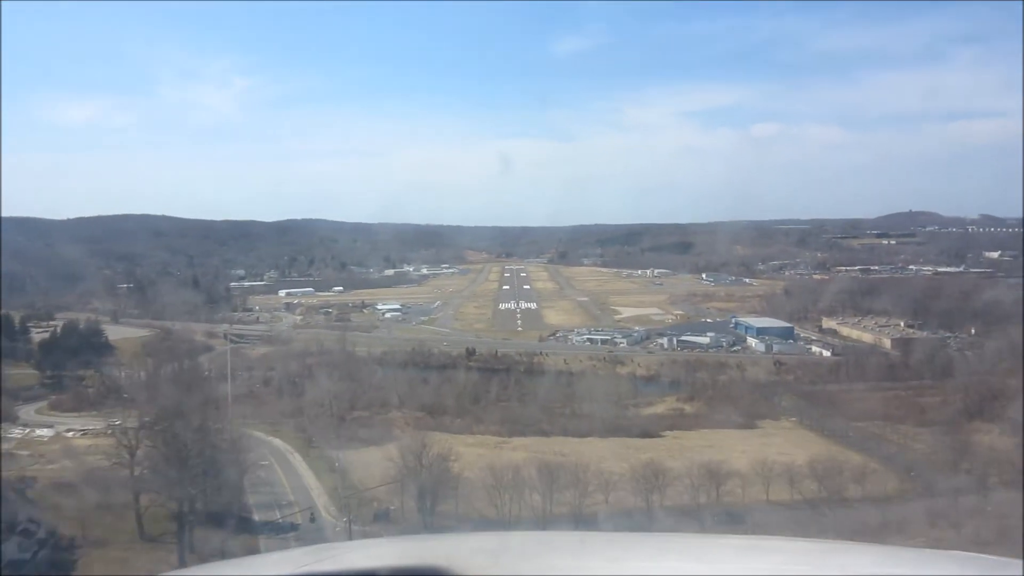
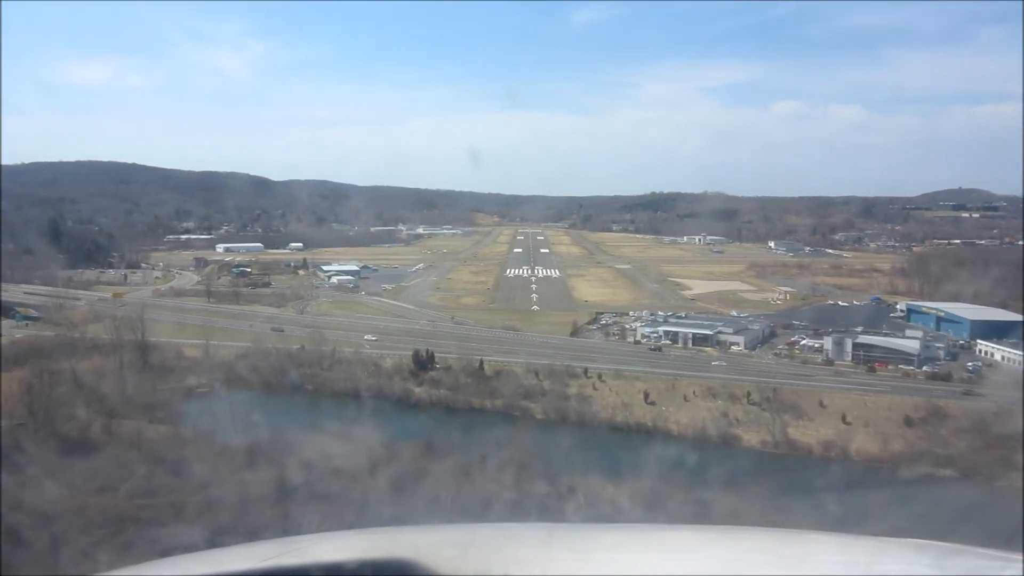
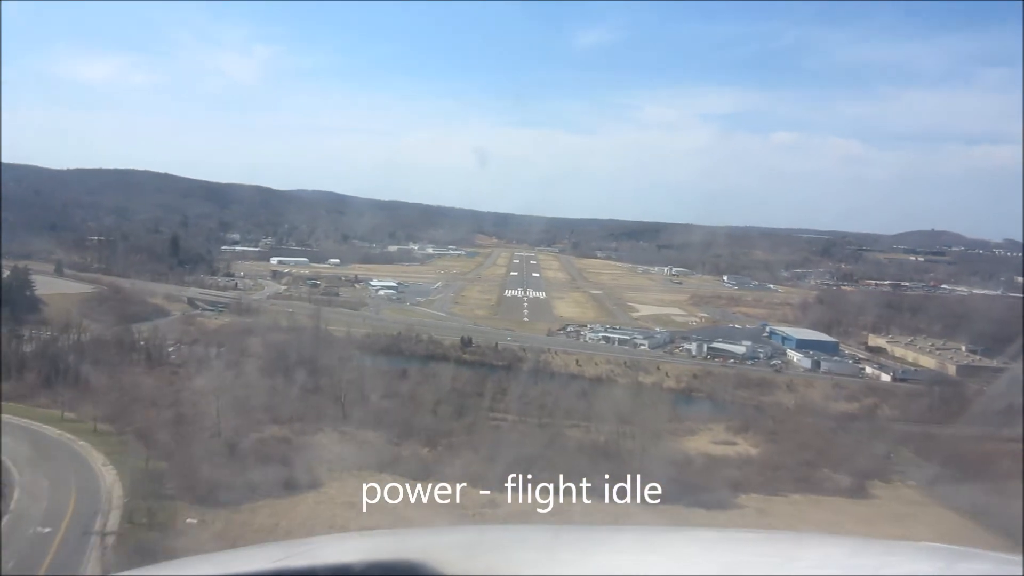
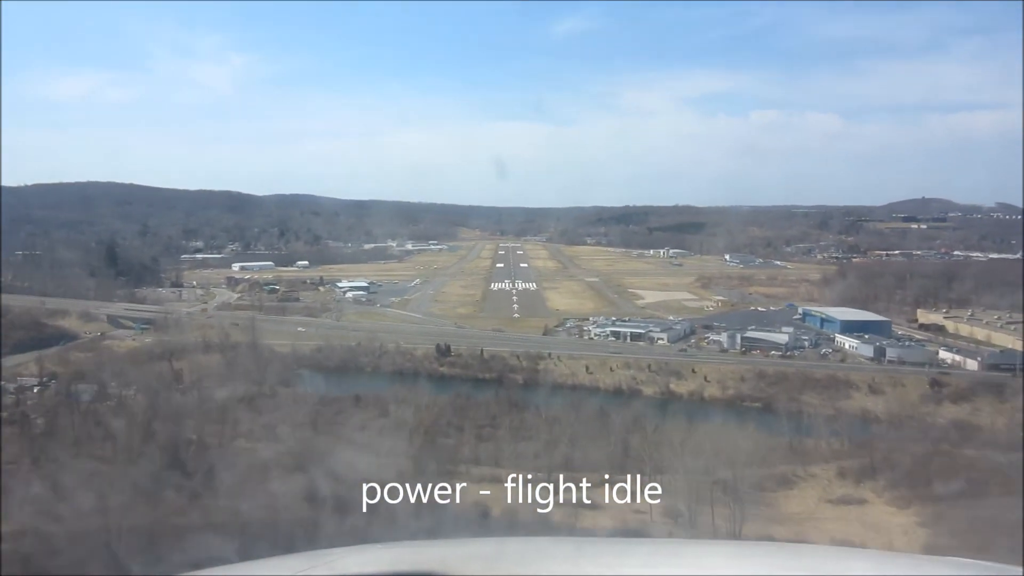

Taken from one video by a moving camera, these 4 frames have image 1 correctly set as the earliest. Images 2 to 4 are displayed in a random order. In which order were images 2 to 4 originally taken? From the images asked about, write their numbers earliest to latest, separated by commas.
3, 4, 2
